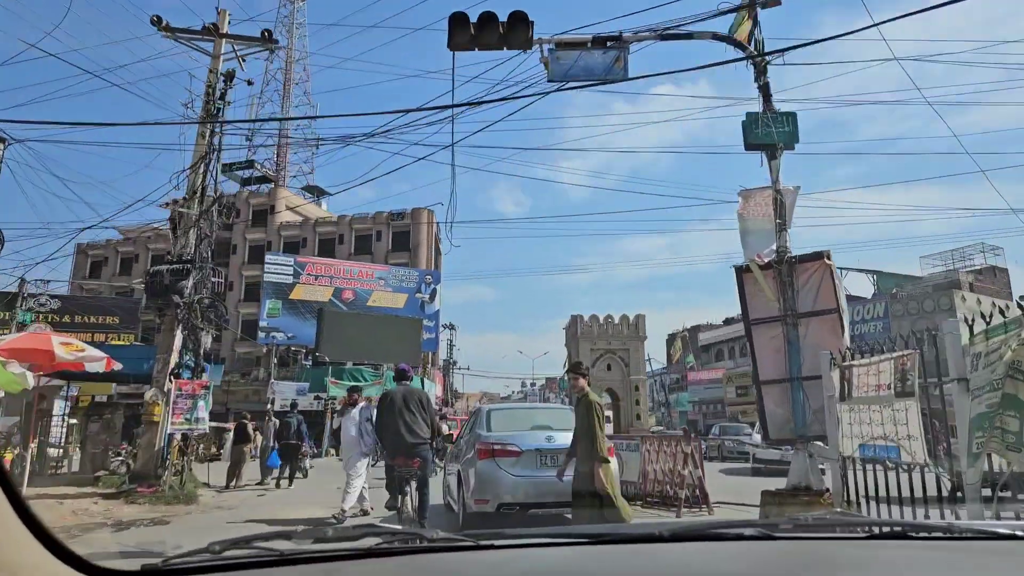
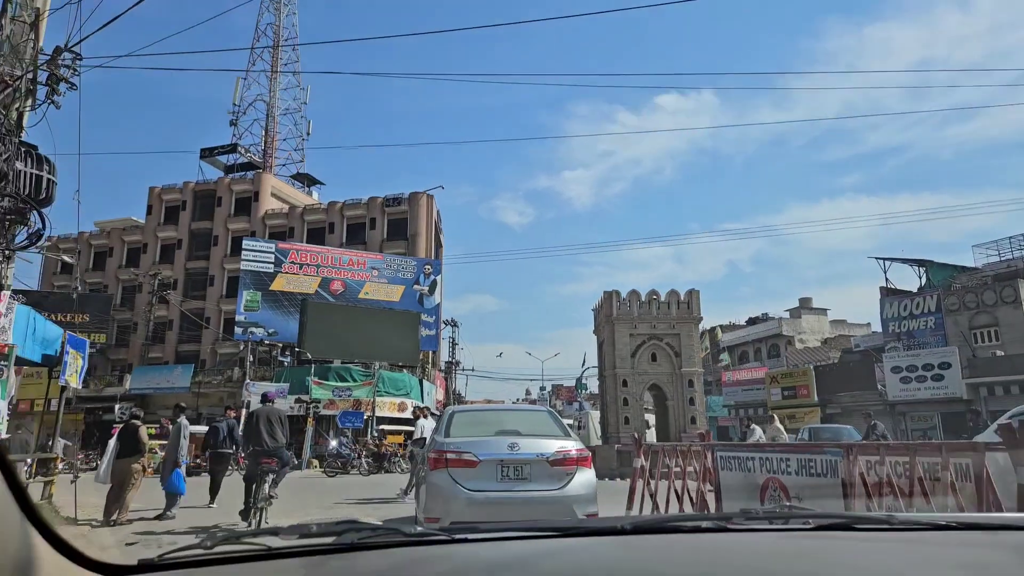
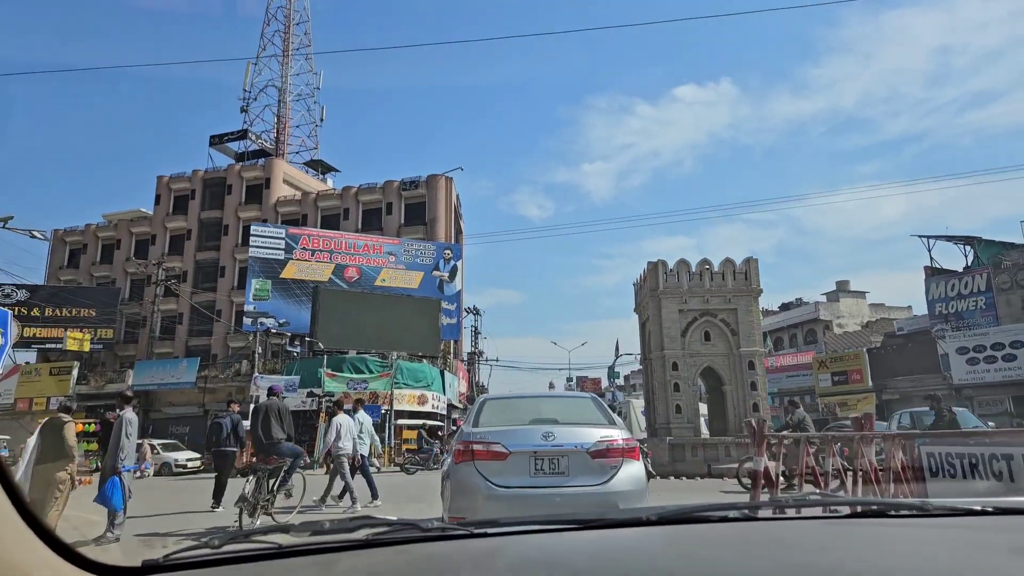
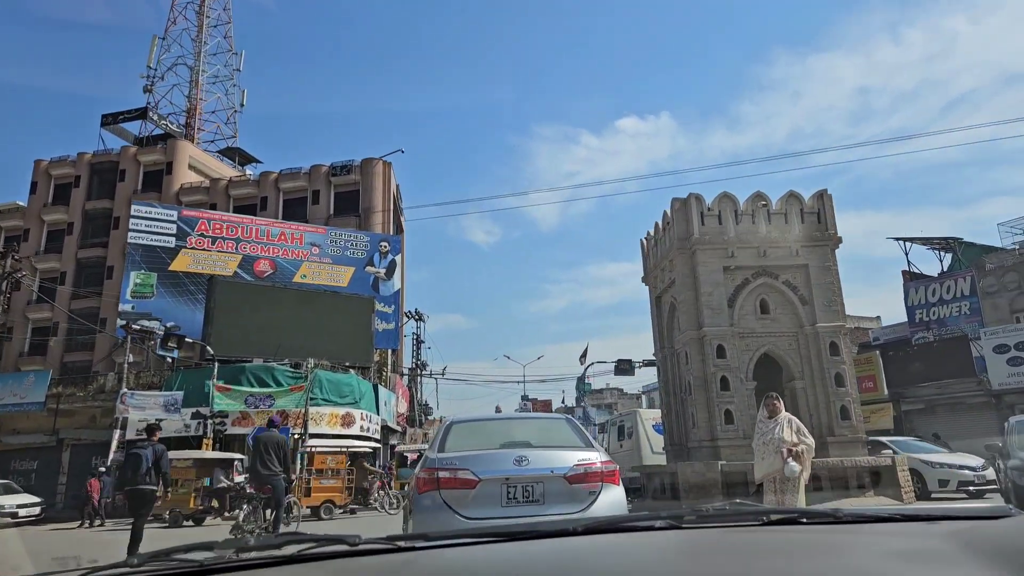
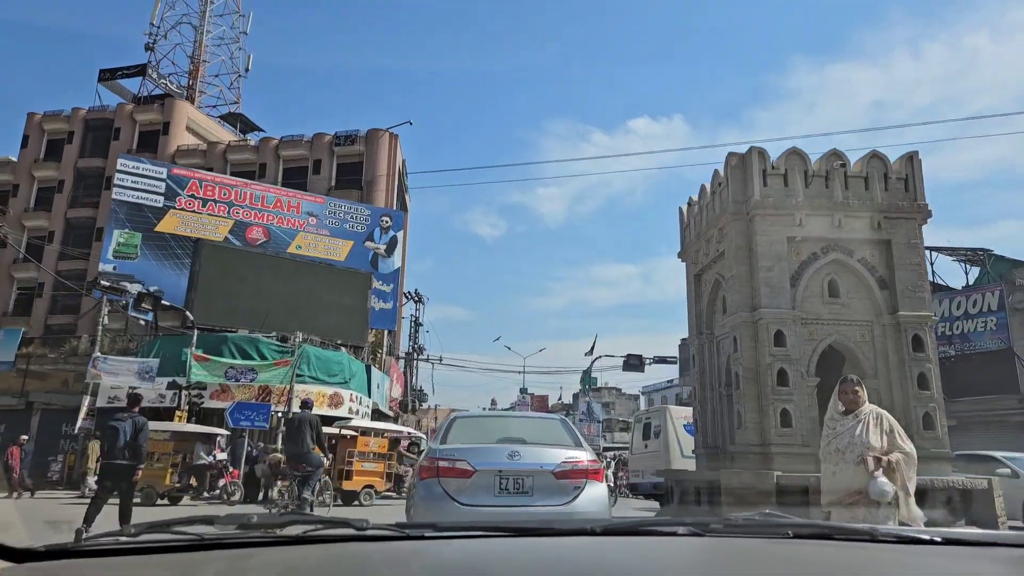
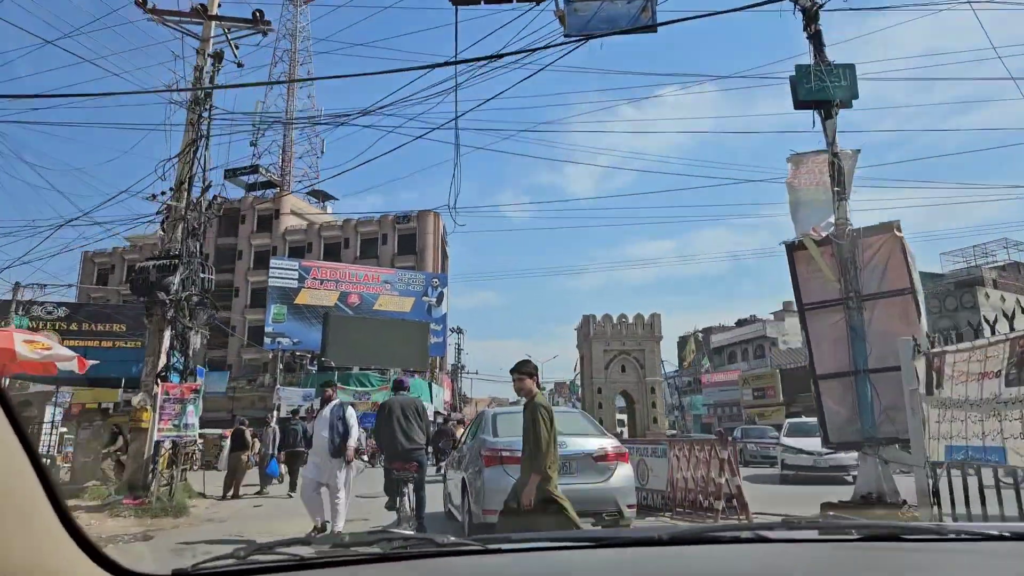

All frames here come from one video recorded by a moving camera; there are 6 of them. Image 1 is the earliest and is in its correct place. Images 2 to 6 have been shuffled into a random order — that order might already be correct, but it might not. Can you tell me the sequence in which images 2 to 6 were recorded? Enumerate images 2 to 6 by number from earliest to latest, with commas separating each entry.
6, 2, 3, 4, 5
